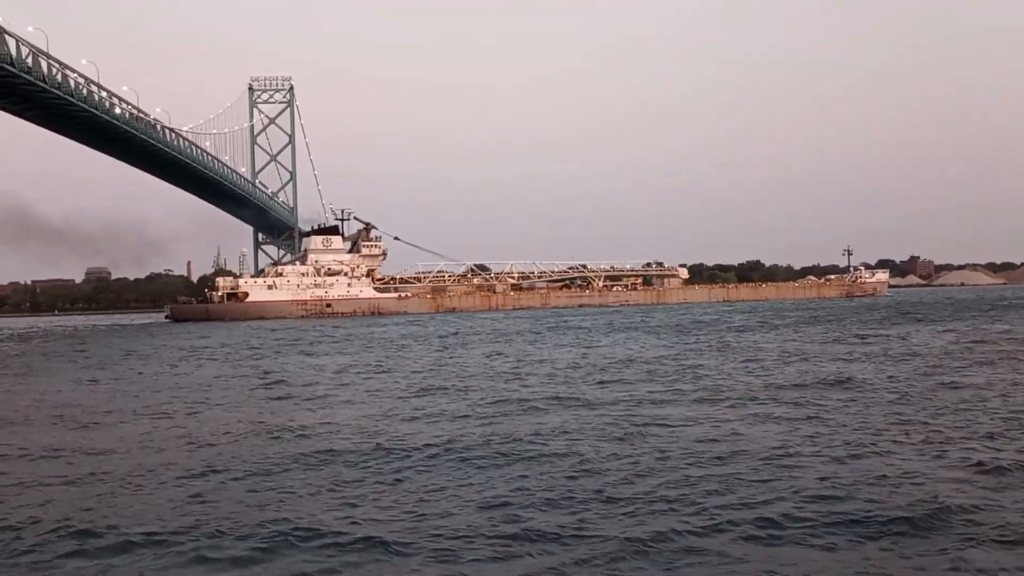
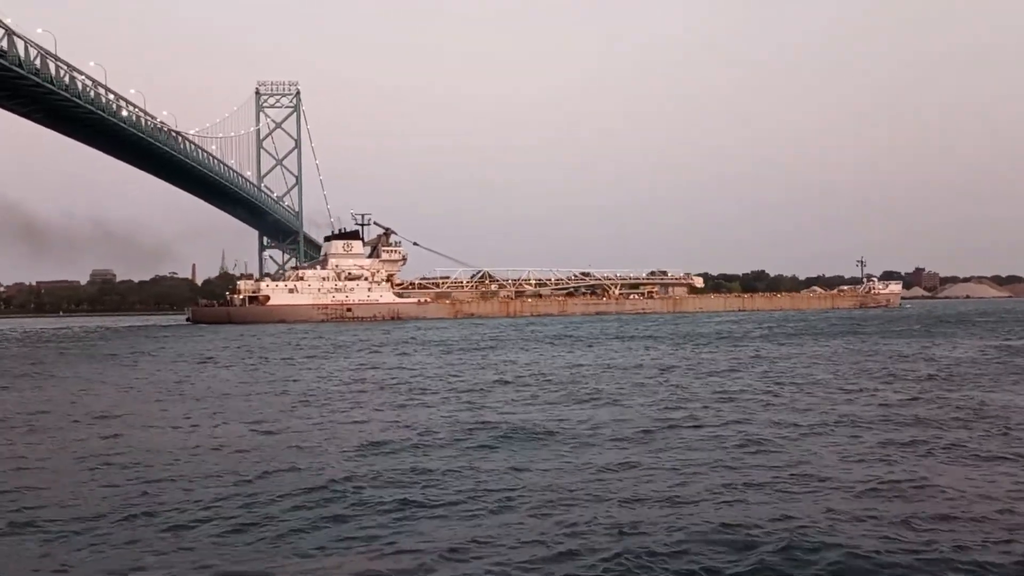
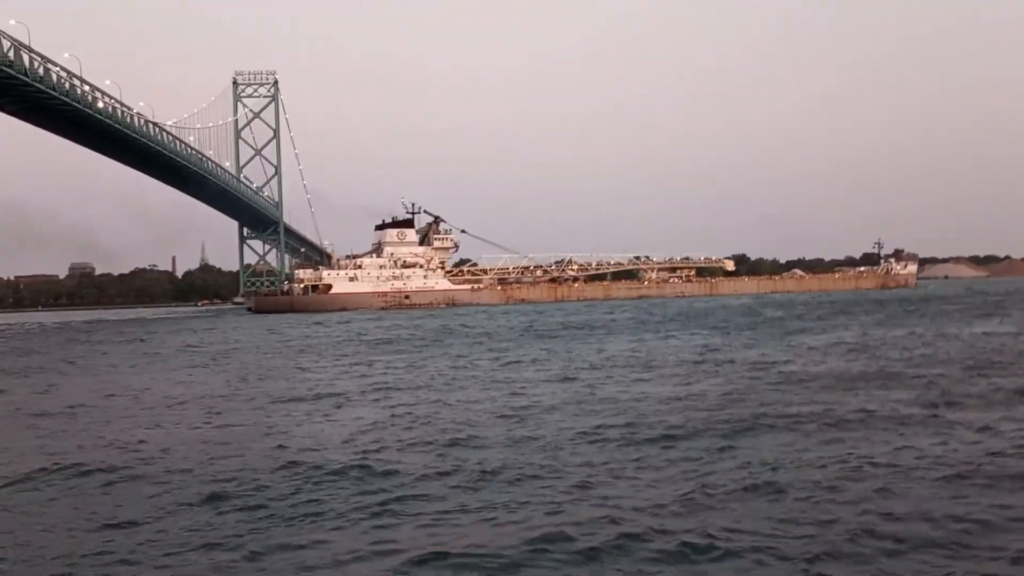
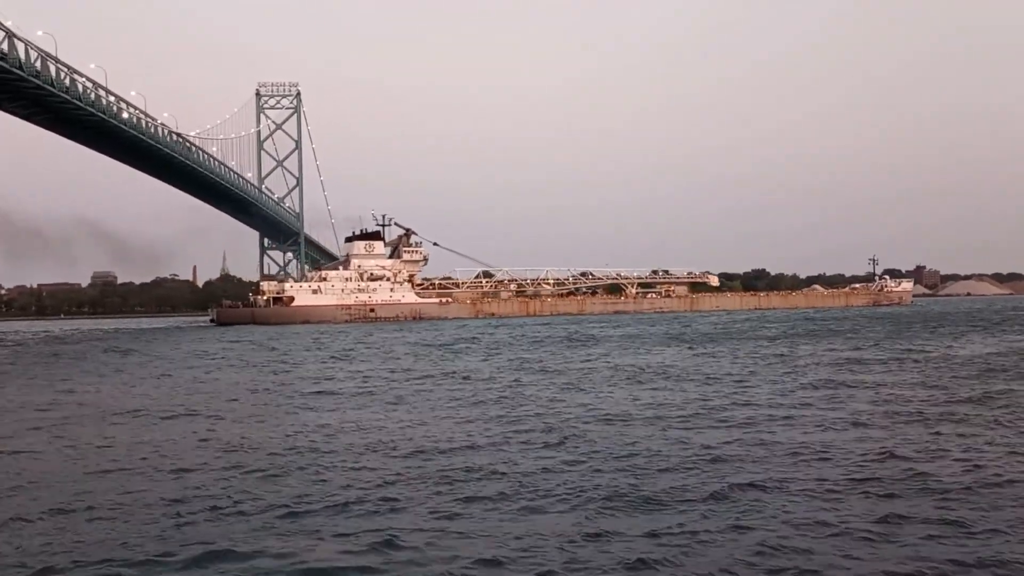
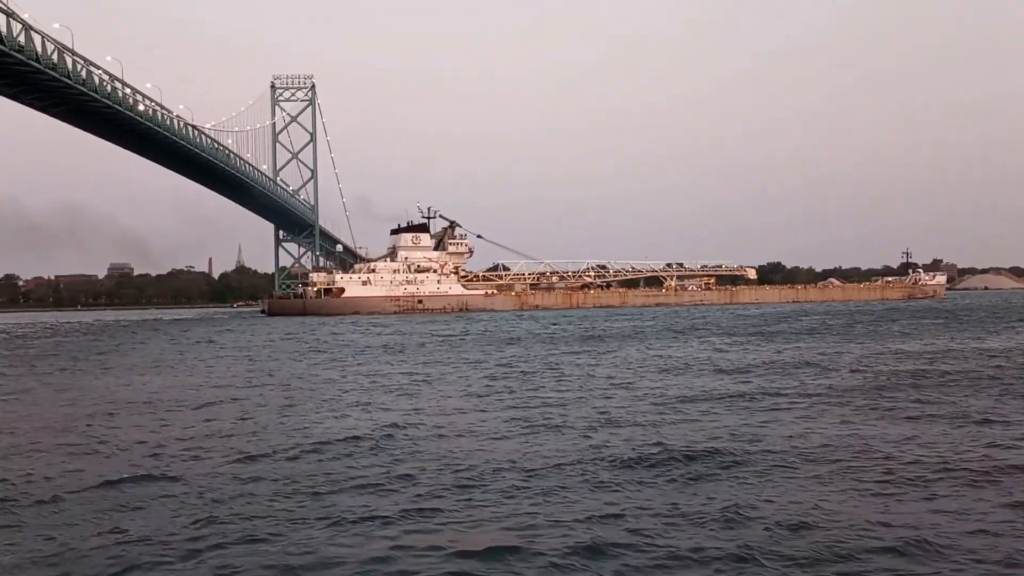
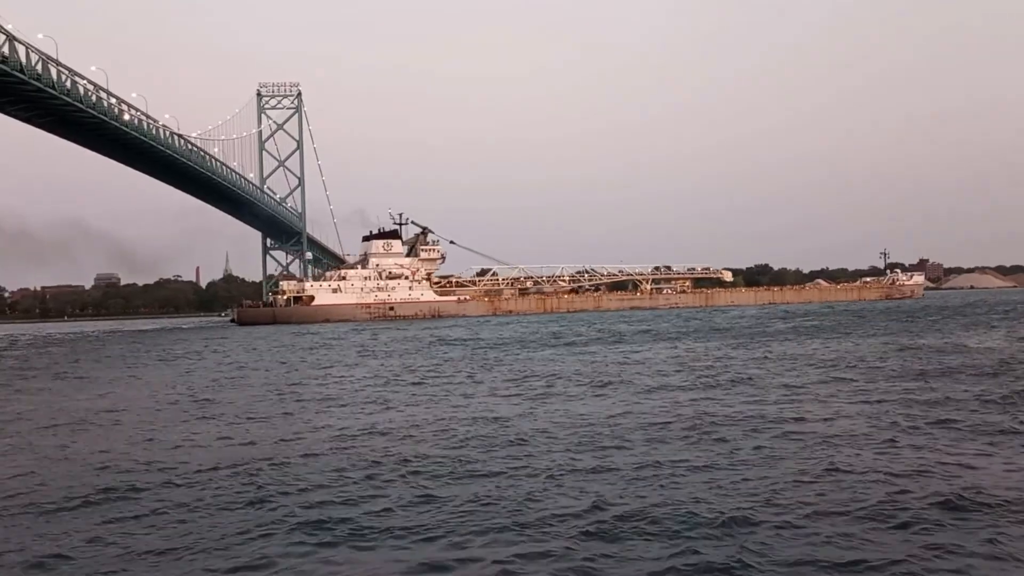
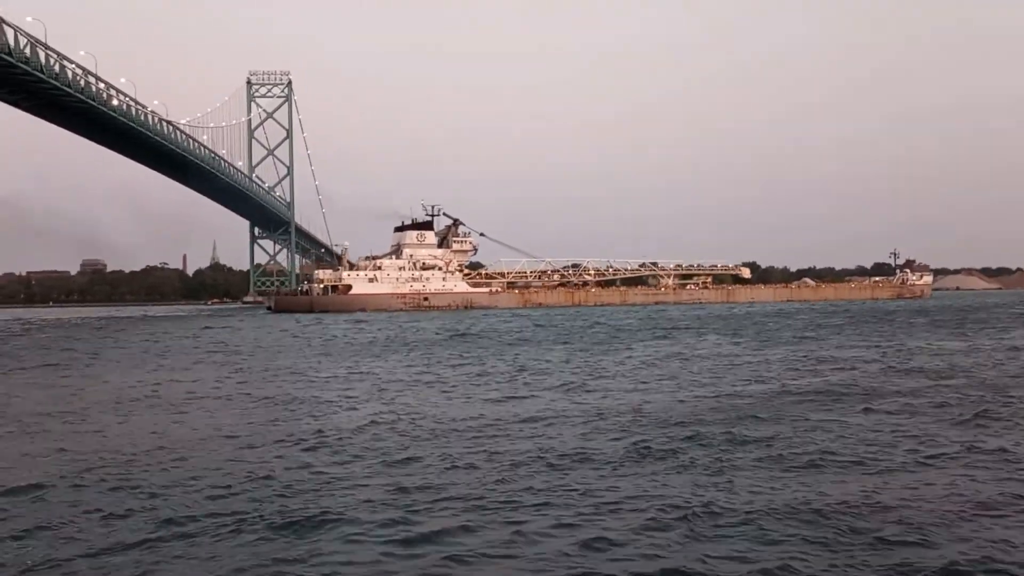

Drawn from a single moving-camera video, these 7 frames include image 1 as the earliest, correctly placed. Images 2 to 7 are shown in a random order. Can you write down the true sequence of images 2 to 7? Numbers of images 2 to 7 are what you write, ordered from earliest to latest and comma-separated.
2, 4, 6, 5, 3, 7
